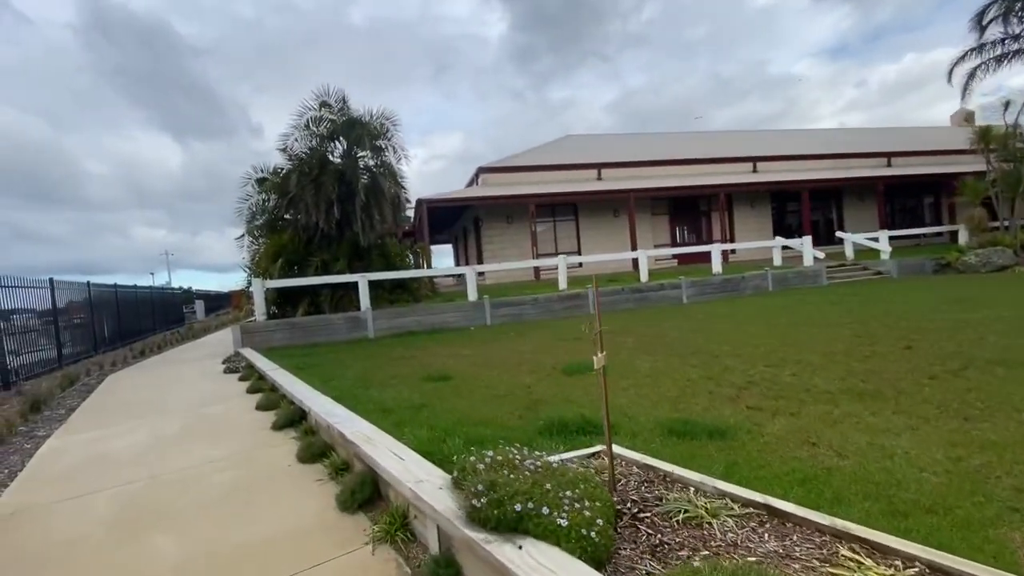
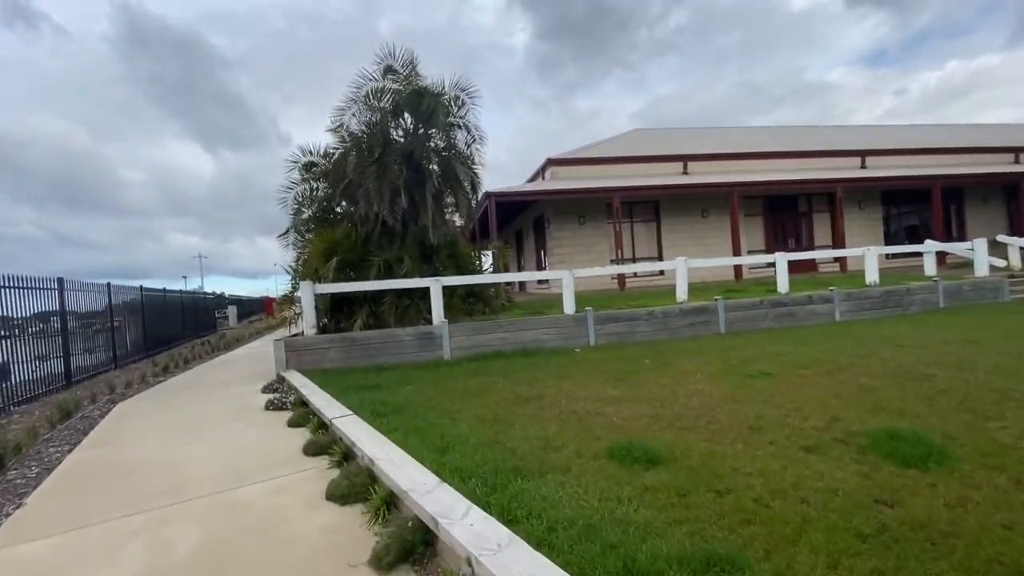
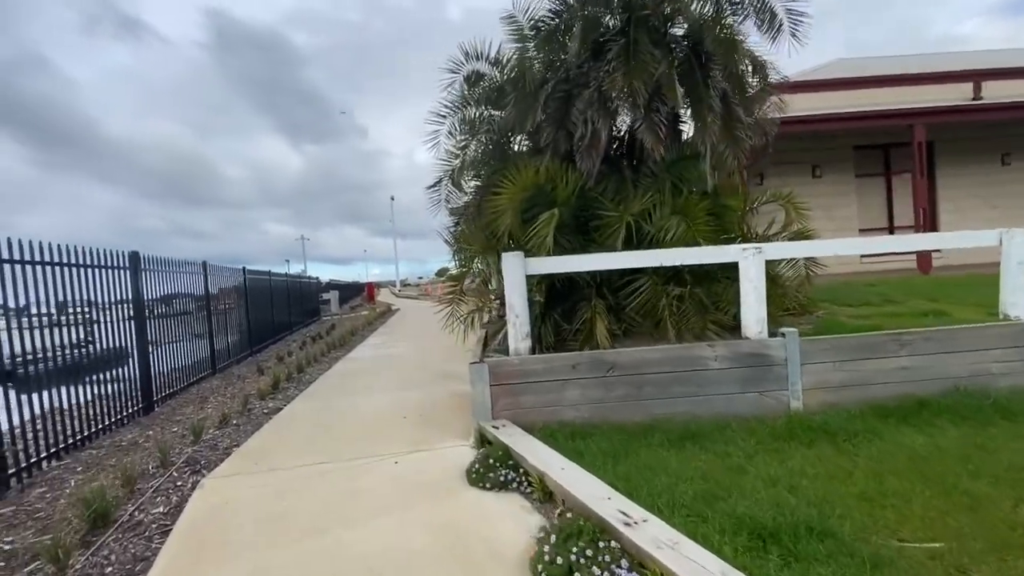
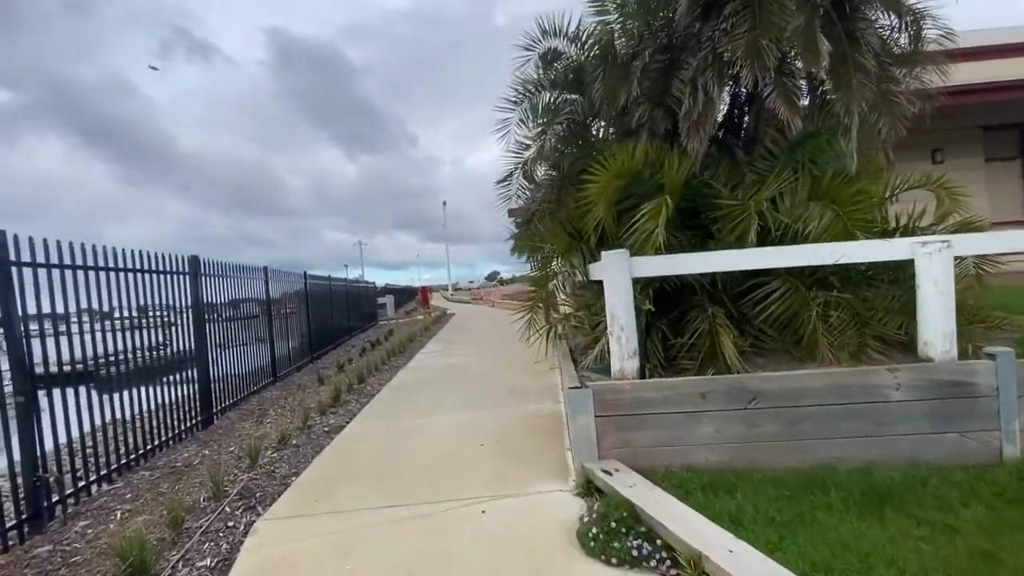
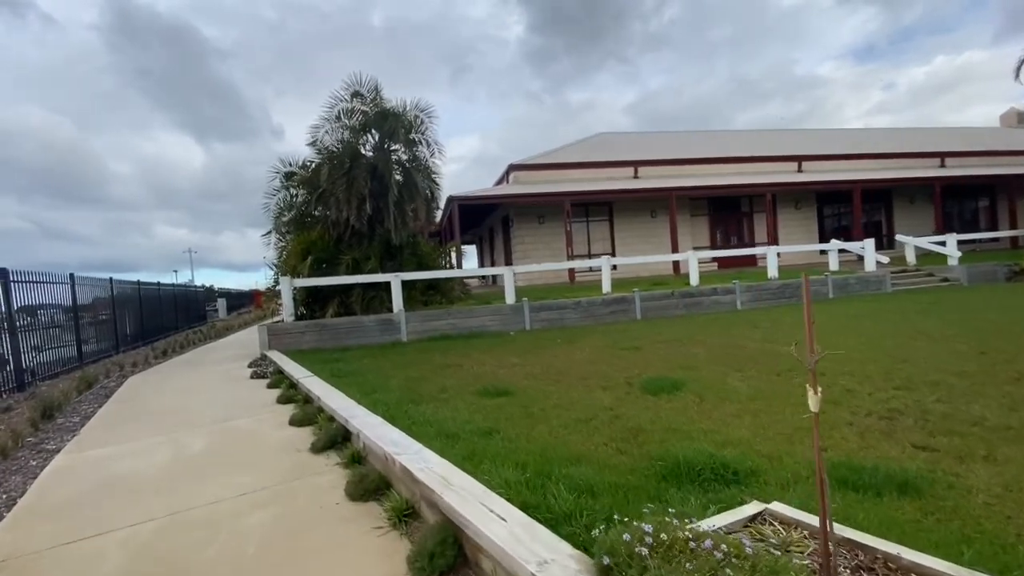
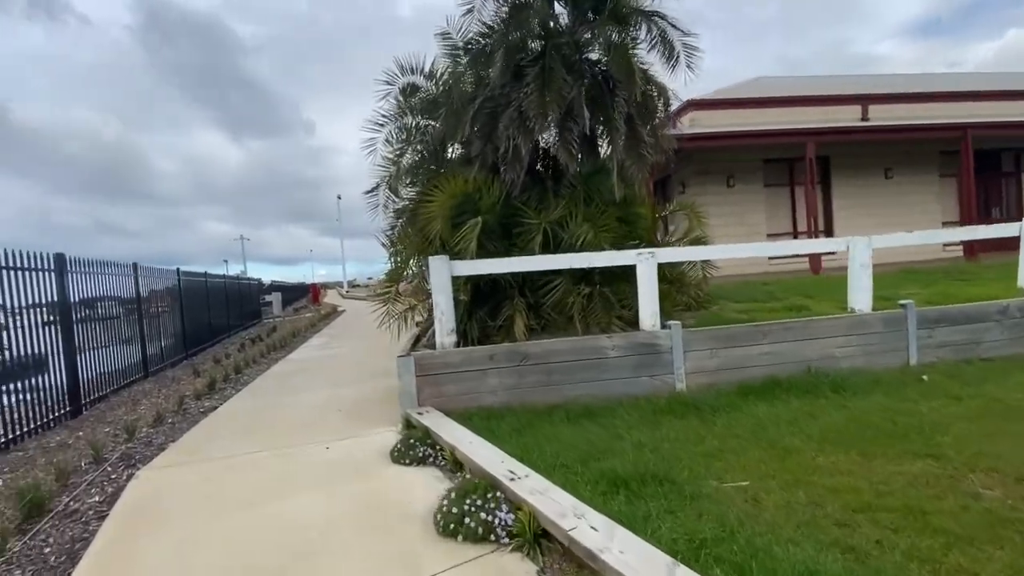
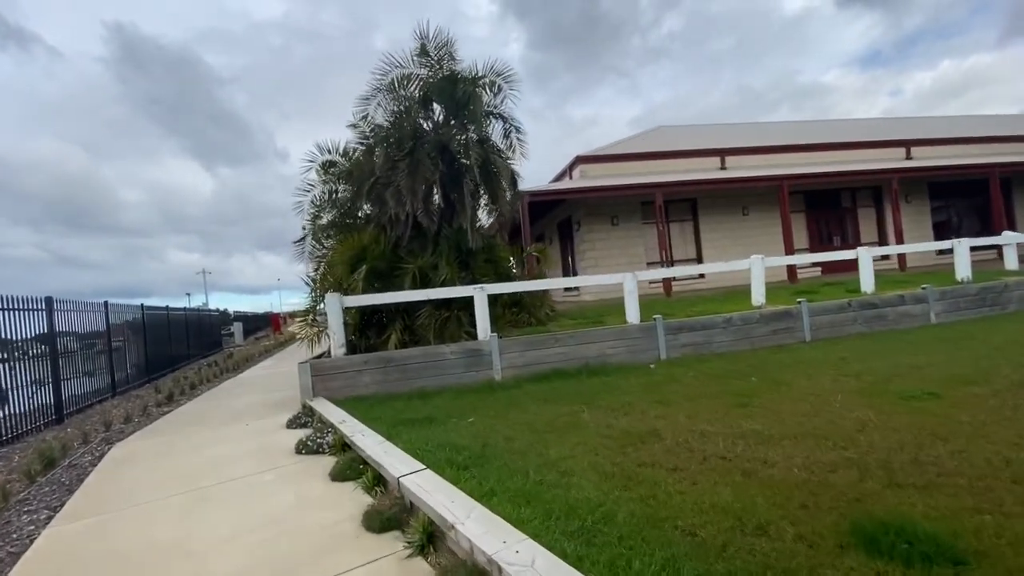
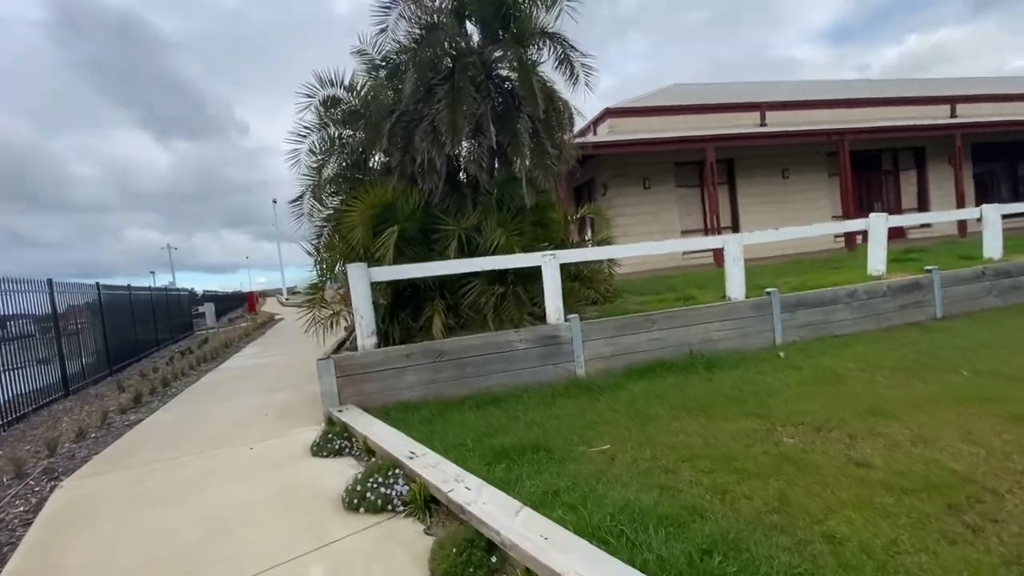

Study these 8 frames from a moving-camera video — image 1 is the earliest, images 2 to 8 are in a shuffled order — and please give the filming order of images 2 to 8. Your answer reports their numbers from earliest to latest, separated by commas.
5, 2, 7, 8, 6, 3, 4
